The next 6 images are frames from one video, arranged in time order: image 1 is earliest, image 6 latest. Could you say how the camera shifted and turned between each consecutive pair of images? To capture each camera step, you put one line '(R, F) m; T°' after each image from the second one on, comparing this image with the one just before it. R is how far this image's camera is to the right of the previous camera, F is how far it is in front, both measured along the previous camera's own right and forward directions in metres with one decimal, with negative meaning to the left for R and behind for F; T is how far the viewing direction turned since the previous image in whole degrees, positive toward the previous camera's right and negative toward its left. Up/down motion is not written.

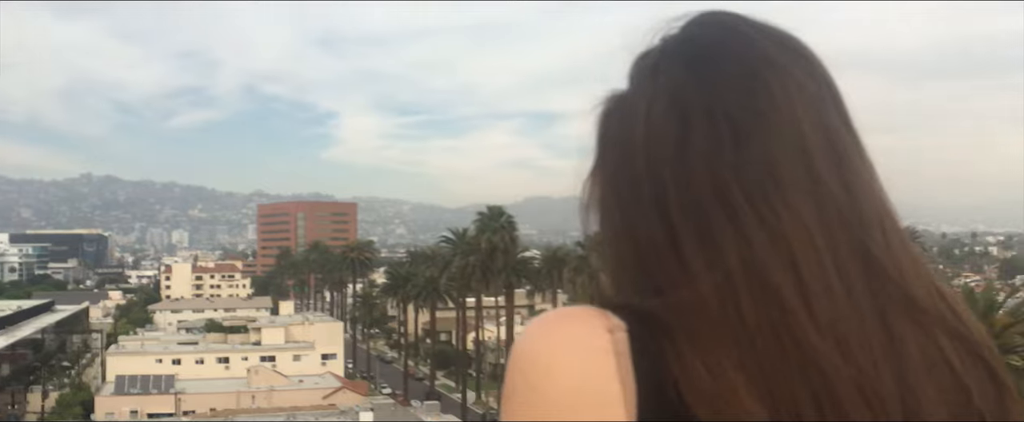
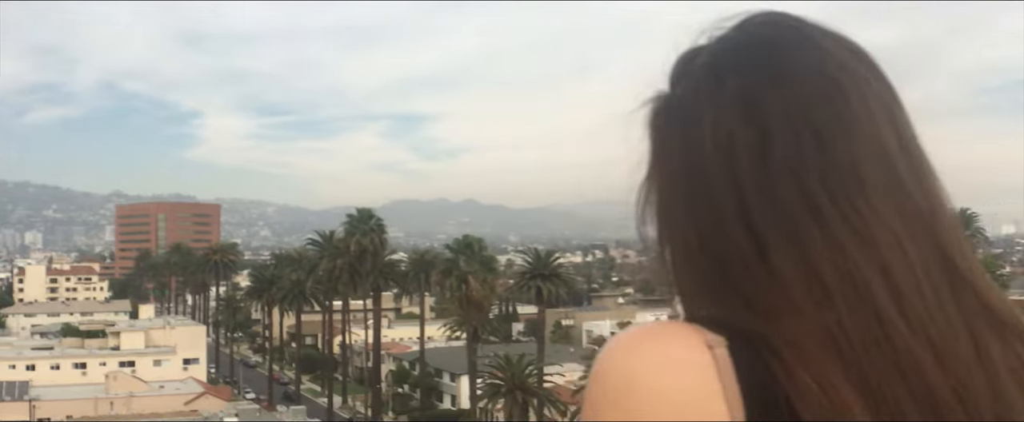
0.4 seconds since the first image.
(0.0, -0.2) m; +9°
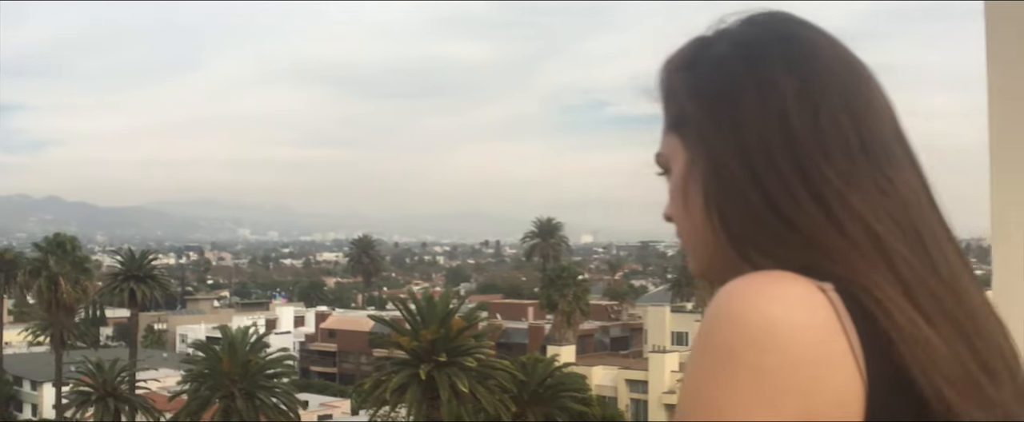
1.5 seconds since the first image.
(-0.6, -1.7) m; +27°
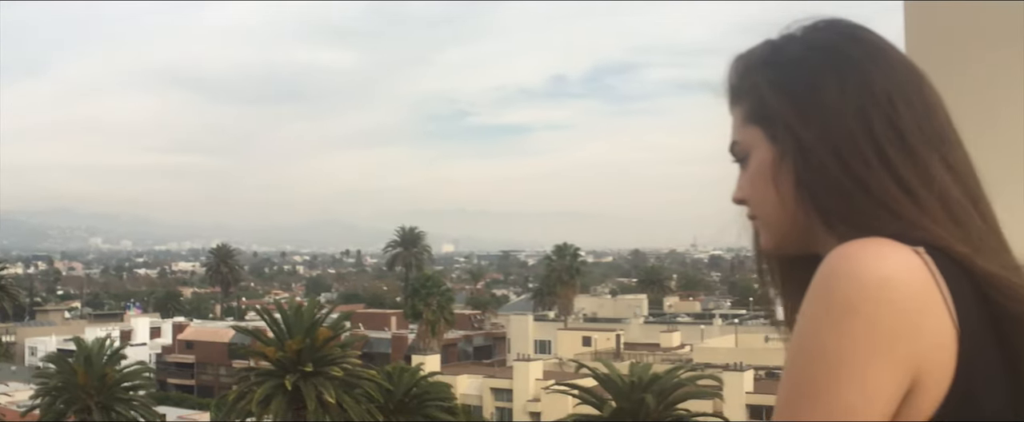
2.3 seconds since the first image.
(-0.2, -1.2) m; +9°
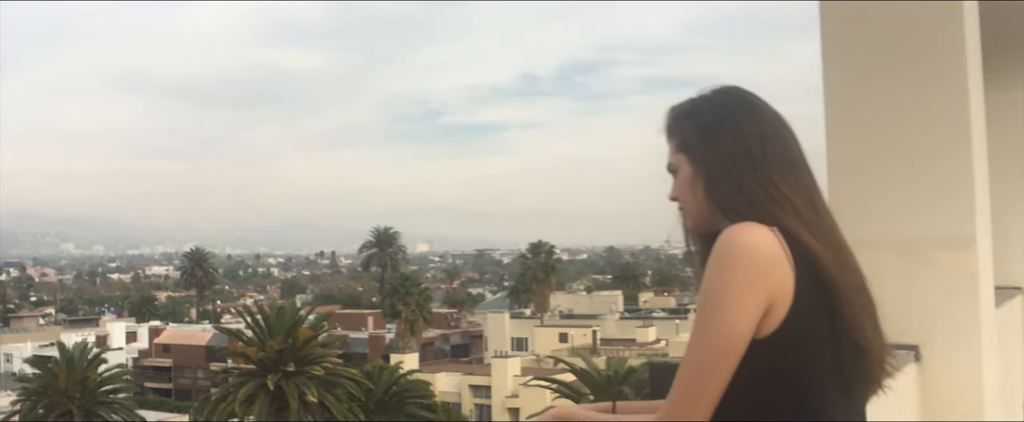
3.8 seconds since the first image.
(-0.1, -0.7) m; +2°
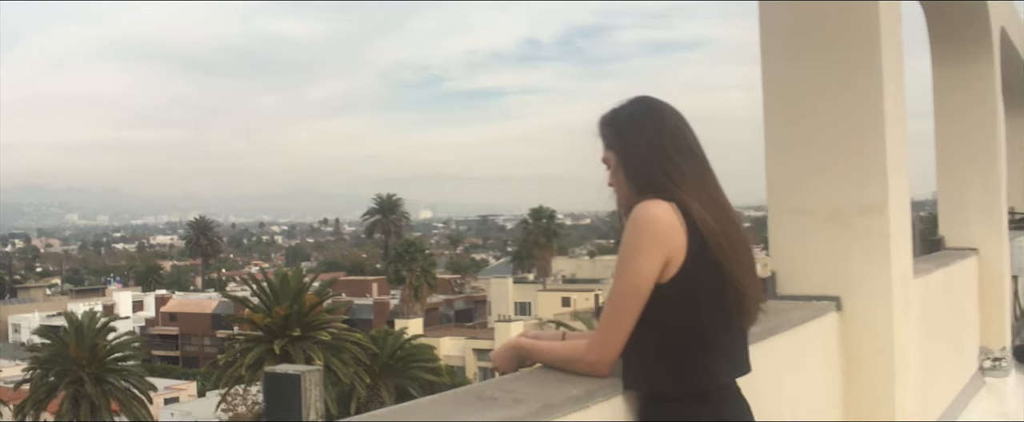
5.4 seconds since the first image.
(0.0, -0.2) m; 0°
